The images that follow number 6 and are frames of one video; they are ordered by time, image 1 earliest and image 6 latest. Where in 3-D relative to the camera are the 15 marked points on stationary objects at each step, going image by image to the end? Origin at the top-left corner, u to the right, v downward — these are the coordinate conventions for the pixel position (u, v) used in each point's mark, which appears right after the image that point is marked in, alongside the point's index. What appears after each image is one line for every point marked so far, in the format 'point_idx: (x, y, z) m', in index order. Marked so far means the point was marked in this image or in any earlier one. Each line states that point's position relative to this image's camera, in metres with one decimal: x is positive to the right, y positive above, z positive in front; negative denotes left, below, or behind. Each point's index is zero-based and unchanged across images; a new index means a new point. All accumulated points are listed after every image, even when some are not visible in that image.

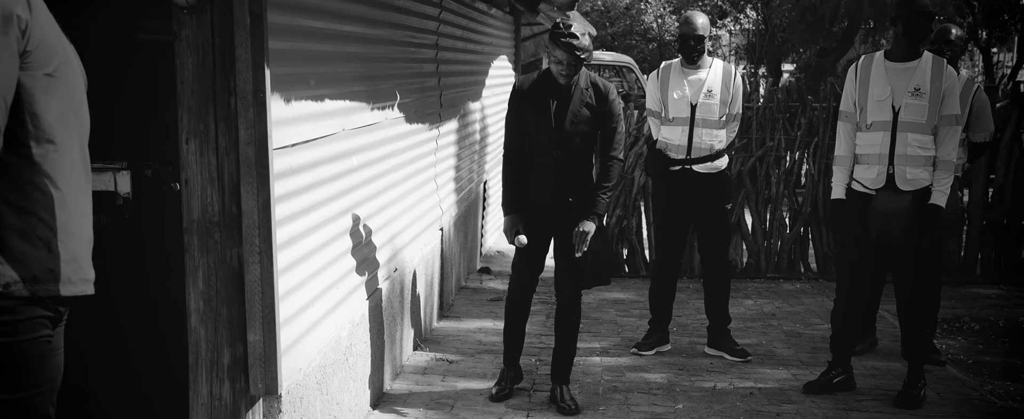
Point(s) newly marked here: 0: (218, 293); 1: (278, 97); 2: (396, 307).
0: (-0.9, -0.3, +3.1) m
1: (-0.9, +0.4, +3.4) m
2: (-0.7, -0.6, +5.9) m
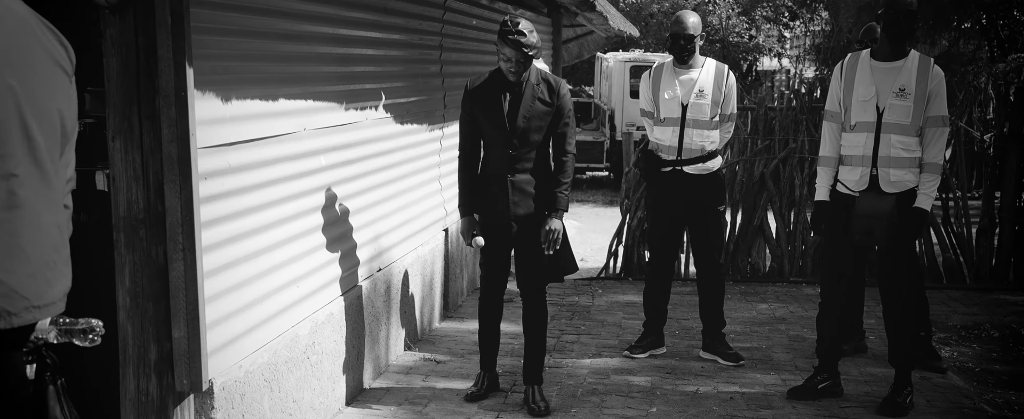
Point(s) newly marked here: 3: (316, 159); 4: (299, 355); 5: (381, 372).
0: (-1.2, -0.3, +3.1) m
1: (-1.1, +0.4, +3.4) m
2: (-0.8, -0.6, +6.0) m
3: (-0.9, +0.2, +4.6) m
4: (-1.0, -0.7, +4.3) m
5: (-0.8, -1.0, +6.0) m
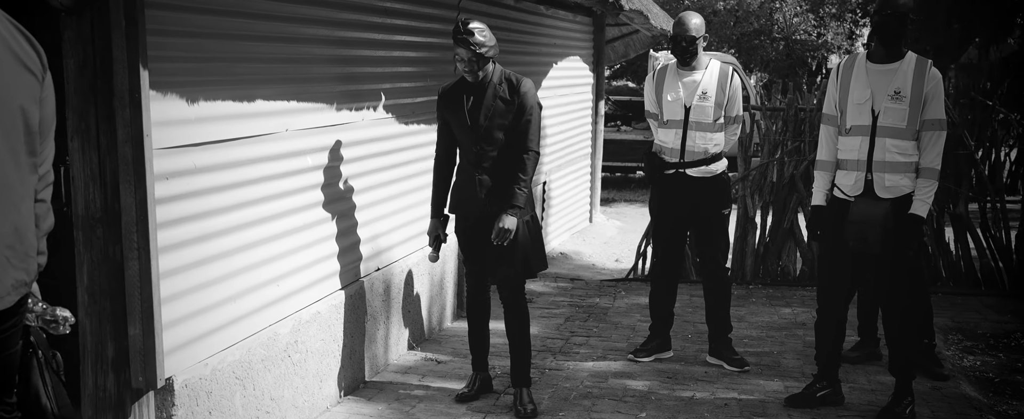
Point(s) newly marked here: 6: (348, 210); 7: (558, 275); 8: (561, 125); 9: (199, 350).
0: (-1.4, -0.3, +3.2) m
1: (-1.2, +0.4, +3.5) m
2: (-0.8, -0.6, +6.0) m
3: (-1.0, +0.2, +4.7) m
4: (-1.1, -0.7, +4.4) m
5: (-0.8, -1.0, +6.0) m
6: (-0.9, 0.0, +5.3) m
7: (+0.6, -0.9, +12.5) m
8: (+0.7, +1.2, +13.8) m
9: (-1.2, -0.5, +3.6) m
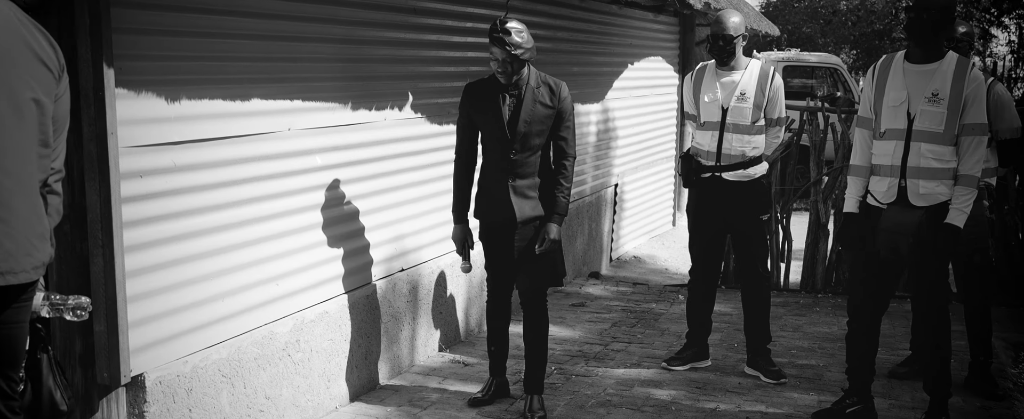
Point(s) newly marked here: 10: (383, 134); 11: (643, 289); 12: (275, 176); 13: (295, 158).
0: (-1.5, -0.2, +3.2) m
1: (-1.3, +0.4, +3.5) m
2: (-0.7, -0.6, +6.0) m
3: (-1.0, +0.3, +4.7) m
4: (-1.1, -0.7, +4.4) m
5: (-0.7, -1.0, +6.0) m
6: (-0.8, 0.0, +5.3) m
7: (+1.4, -0.9, +12.3) m
8: (+1.7, +1.2, +13.5) m
9: (-1.3, -0.5, +3.7) m
10: (-0.8, +0.4, +5.6) m
11: (+1.5, -0.9, +11.3) m
12: (-1.1, +0.1, +4.3) m
13: (-1.0, +0.2, +4.5) m
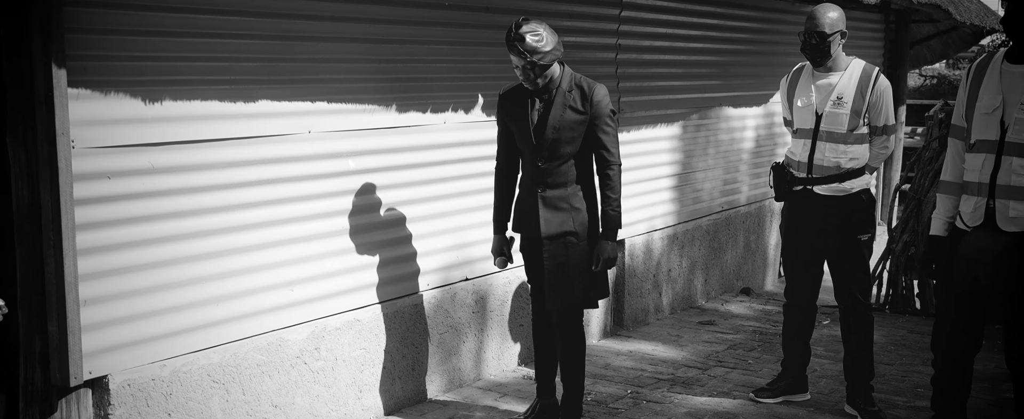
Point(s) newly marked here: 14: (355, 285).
0: (-1.6, -0.2, +3.2) m
1: (-1.4, +0.4, +3.5) m
2: (-0.3, -0.6, +5.8) m
3: (-0.8, +0.2, +4.5) m
4: (-1.0, -0.7, +4.3) m
5: (-0.3, -1.0, +5.8) m
6: (-0.6, -0.1, +5.1) m
7: (+3.1, -1.0, +11.5) m
8: (+3.7, +1.0, +12.6) m
9: (-1.4, -0.5, +3.6) m
10: (-0.4, +0.4, +5.5) m
11: (+3.0, -1.1, +10.5) m
12: (-1.0, +0.1, +4.2) m
13: (-0.9, +0.2, +4.4) m
14: (-0.8, -0.4, +4.7) m
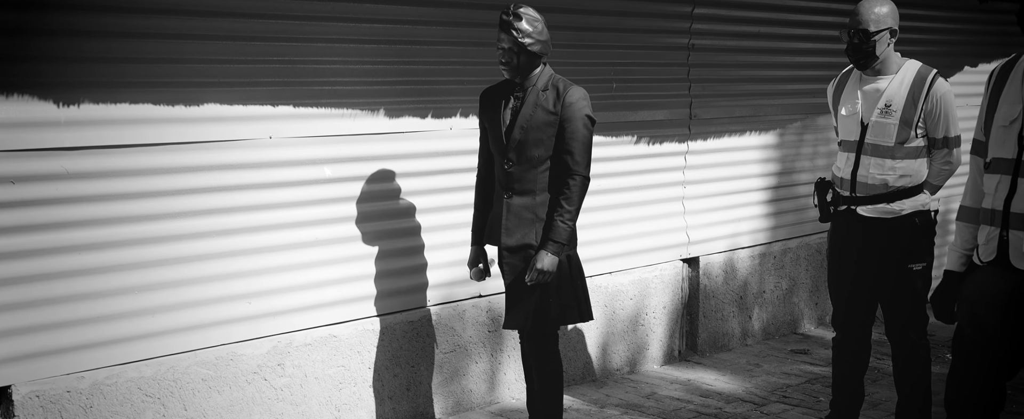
0: (-2.0, -0.3, +3.2) m
1: (-1.7, +0.4, +3.4) m
2: (-0.2, -0.7, +5.4) m
3: (-0.9, +0.2, +4.3) m
4: (-1.2, -0.7, +4.1) m
5: (-0.2, -1.1, +5.4) m
6: (-0.6, -0.1, +4.8) m
7: (+4.2, -1.2, +10.5) m
8: (+5.0, +0.8, +11.5) m
9: (-1.6, -0.6, +3.5) m
10: (-0.3, +0.3, +5.2) m
11: (+3.9, -1.3, +9.5) m
12: (-1.1, +0.1, +4.1) m
13: (-1.0, +0.2, +4.2) m
14: (-0.8, -0.4, +4.5) m
